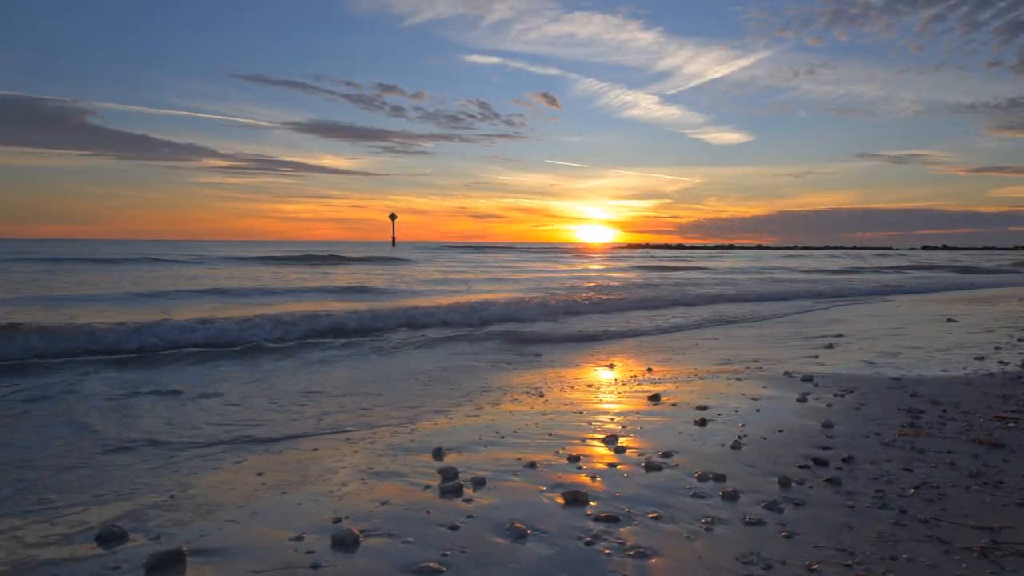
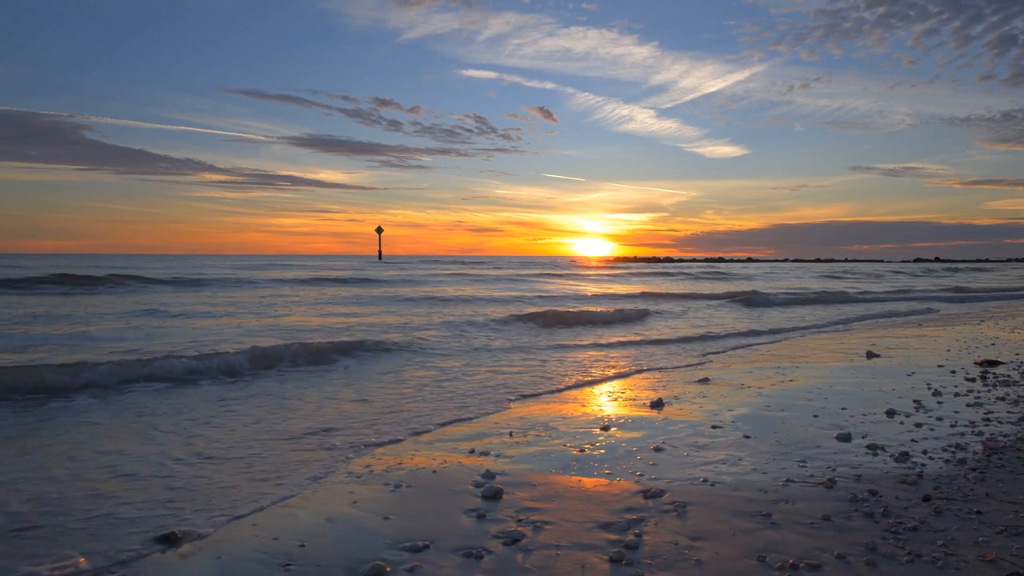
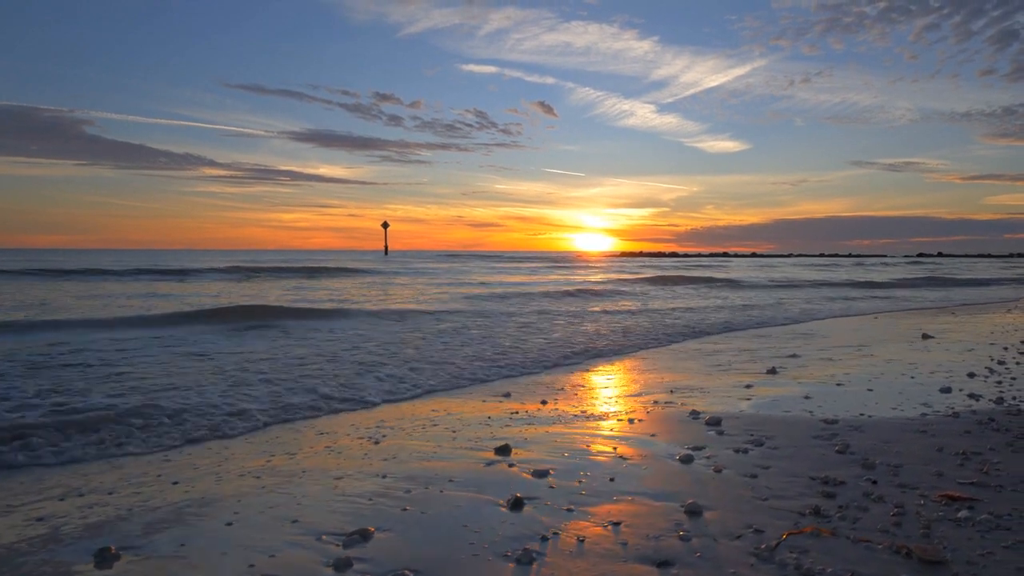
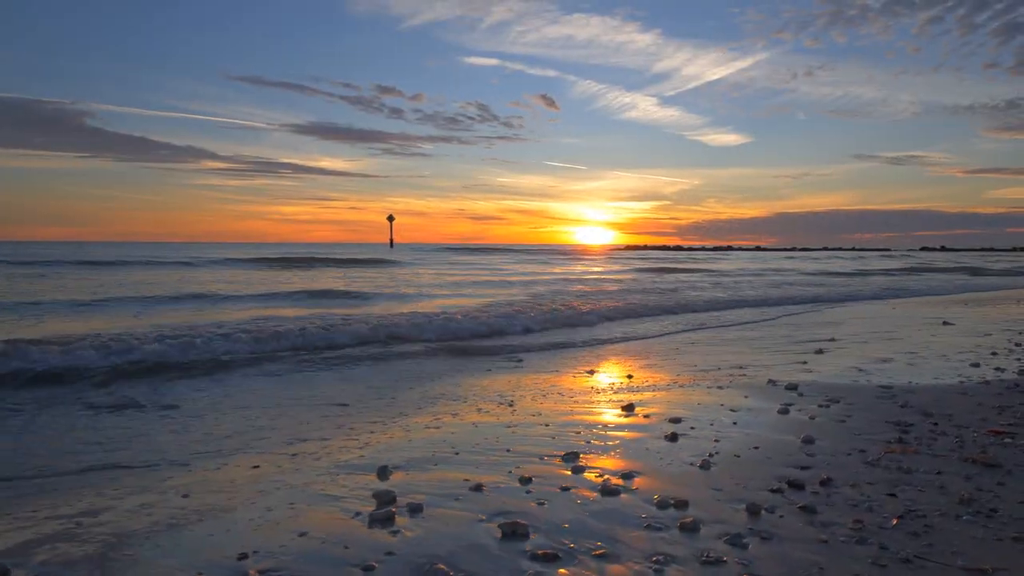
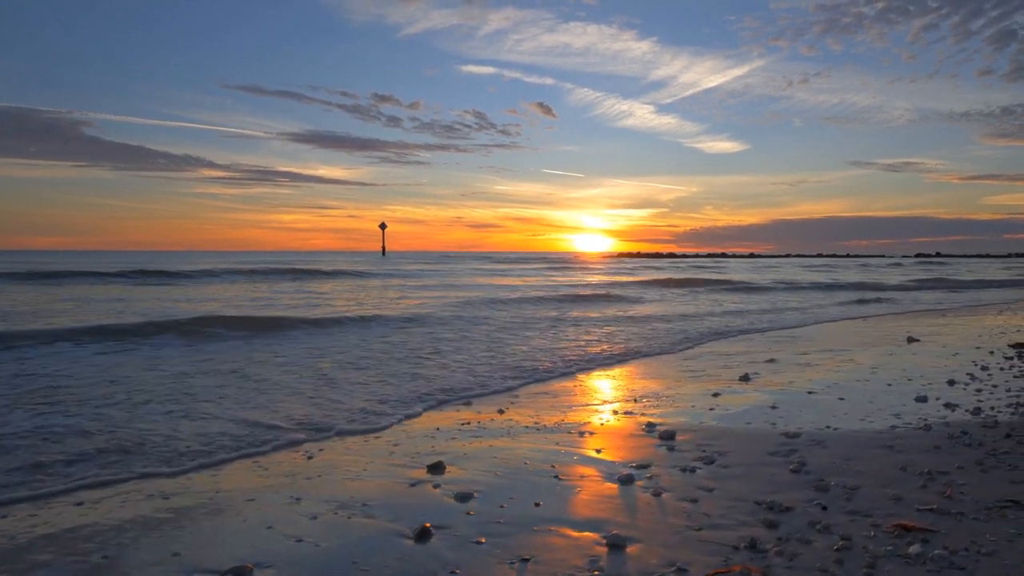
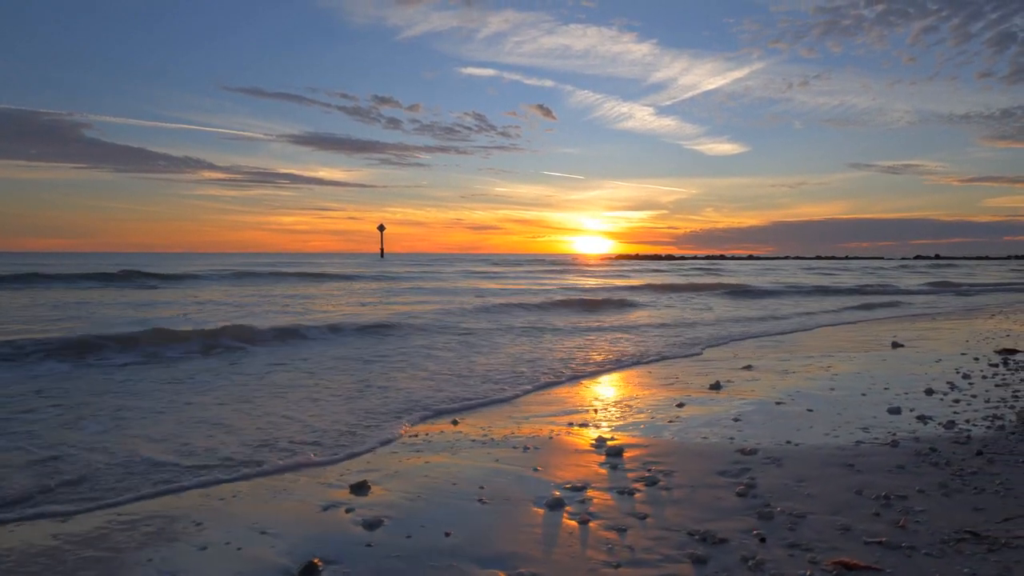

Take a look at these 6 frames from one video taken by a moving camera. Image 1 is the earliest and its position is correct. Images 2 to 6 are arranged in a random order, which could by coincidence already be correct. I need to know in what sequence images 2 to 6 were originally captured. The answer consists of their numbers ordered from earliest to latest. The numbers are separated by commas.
4, 3, 5, 6, 2
